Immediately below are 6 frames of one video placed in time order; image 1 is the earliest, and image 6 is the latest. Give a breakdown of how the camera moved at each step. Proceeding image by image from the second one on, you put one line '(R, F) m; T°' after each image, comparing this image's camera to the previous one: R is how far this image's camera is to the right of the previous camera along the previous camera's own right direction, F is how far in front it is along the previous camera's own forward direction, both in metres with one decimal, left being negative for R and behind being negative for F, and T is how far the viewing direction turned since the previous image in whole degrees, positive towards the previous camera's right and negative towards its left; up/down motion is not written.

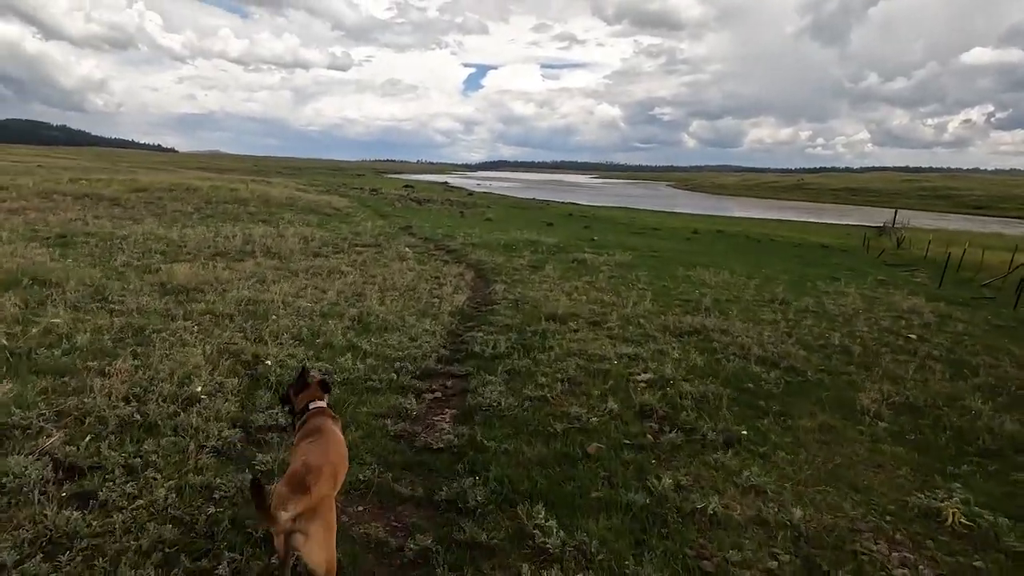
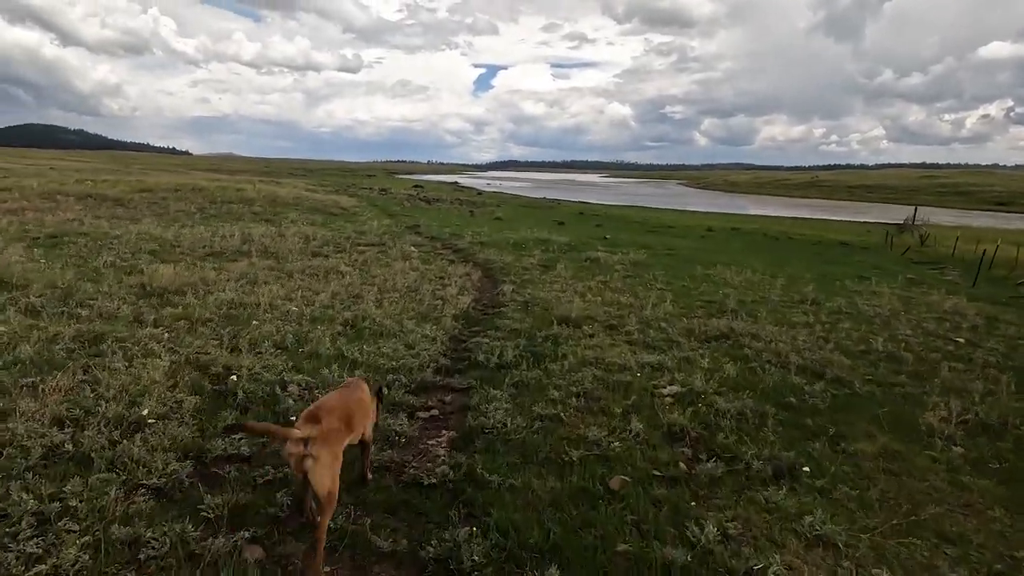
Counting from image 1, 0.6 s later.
(+0.1, +1.5) m; -1°
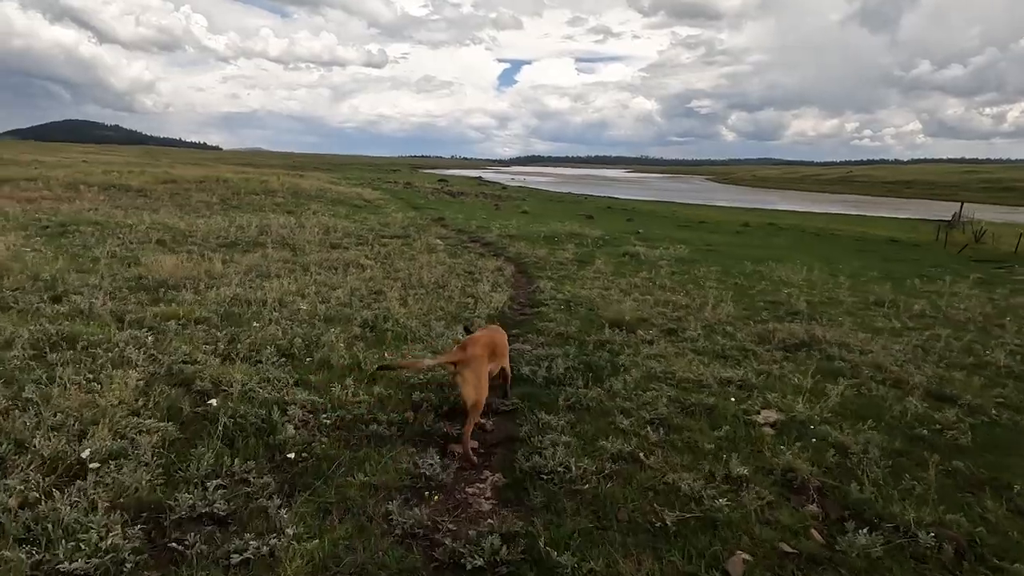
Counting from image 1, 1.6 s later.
(-0.6, +2.2) m; -2°
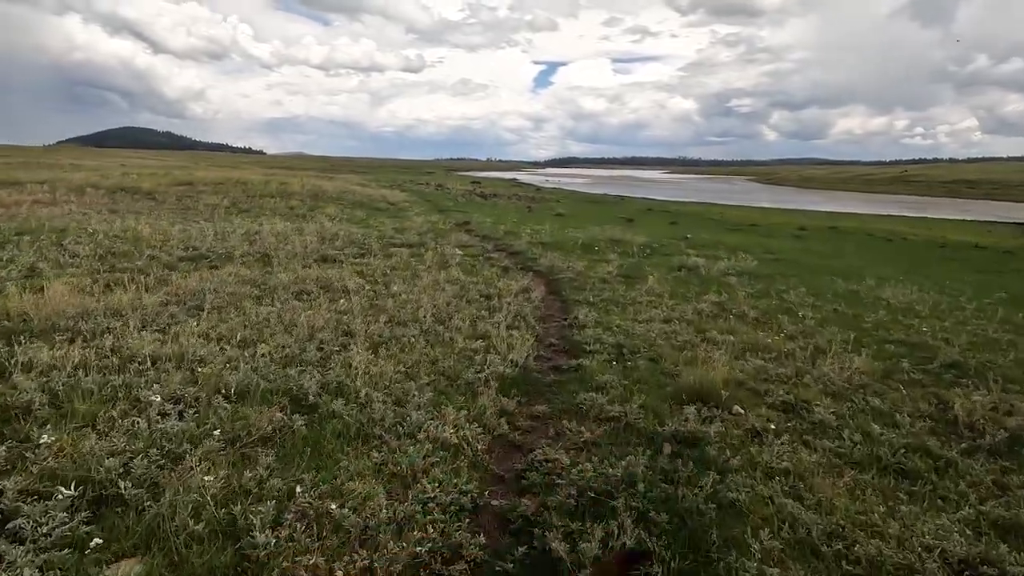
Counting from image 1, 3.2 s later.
(+0.1, +4.9) m; -4°
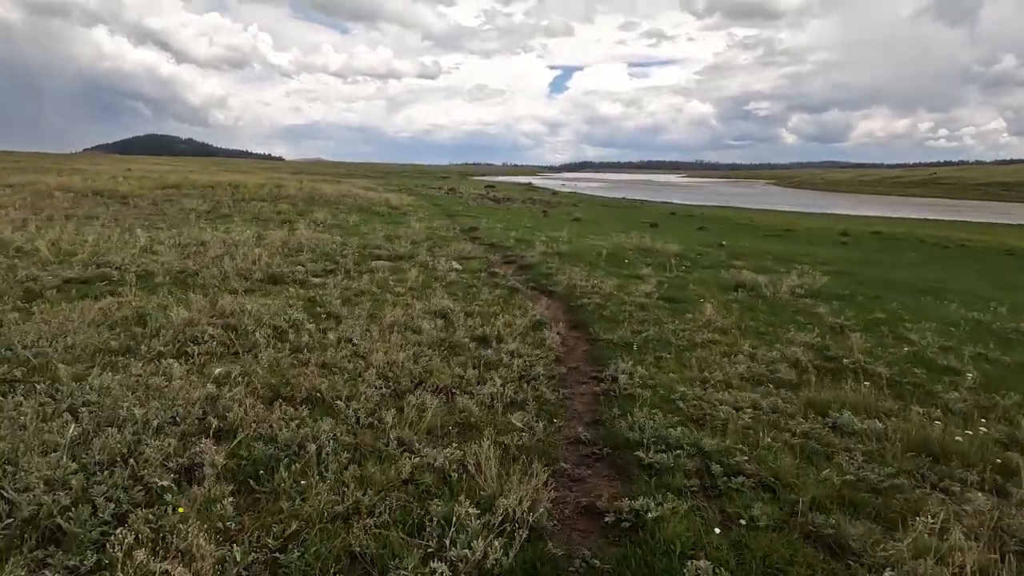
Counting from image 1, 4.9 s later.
(+0.2, +5.2) m; -2°
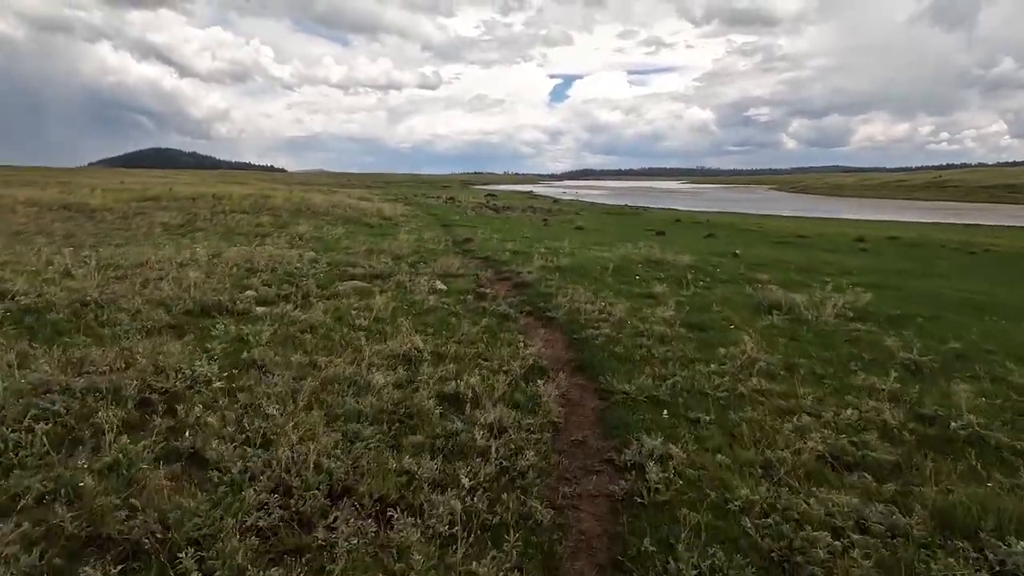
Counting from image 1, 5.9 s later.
(+0.3, +3.0) m; 0°
